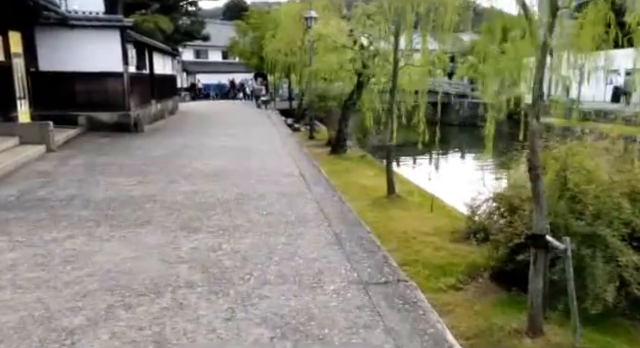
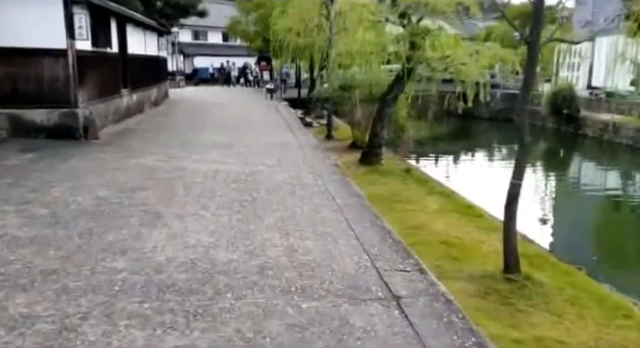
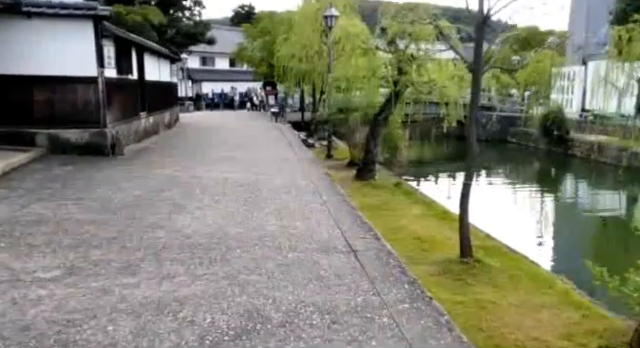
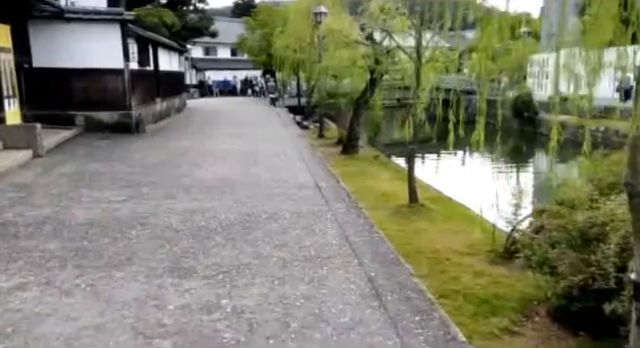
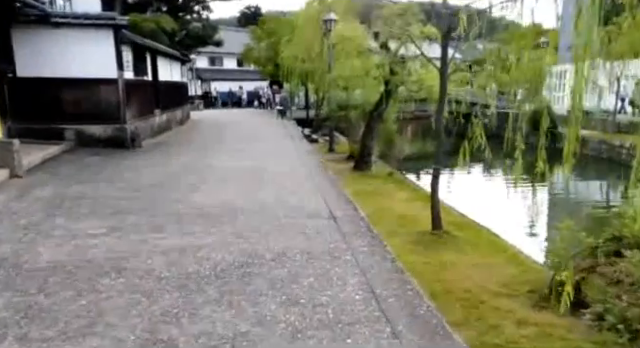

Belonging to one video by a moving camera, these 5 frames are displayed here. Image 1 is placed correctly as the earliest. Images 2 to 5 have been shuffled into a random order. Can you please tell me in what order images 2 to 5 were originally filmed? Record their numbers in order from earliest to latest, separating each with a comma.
4, 5, 3, 2
